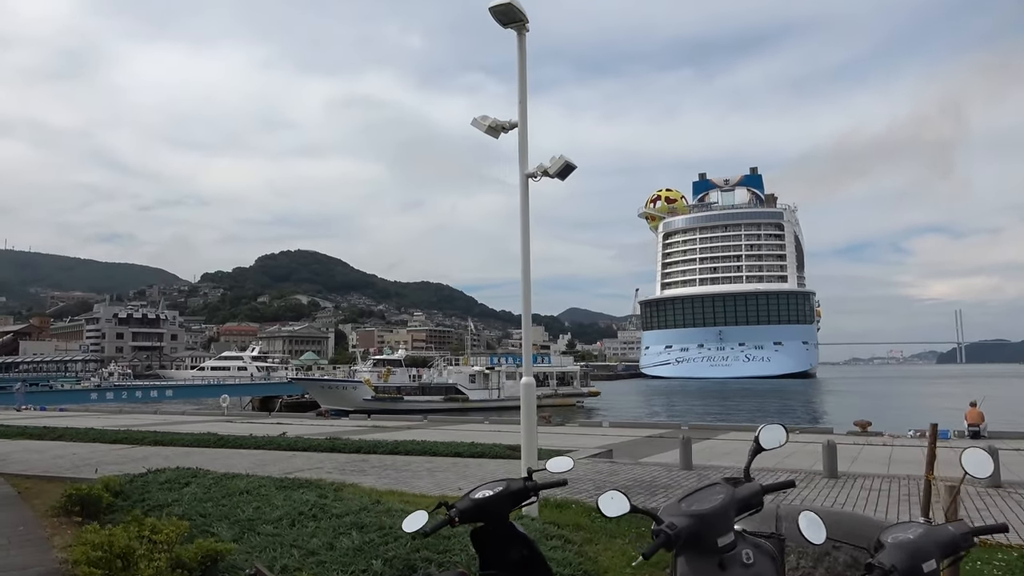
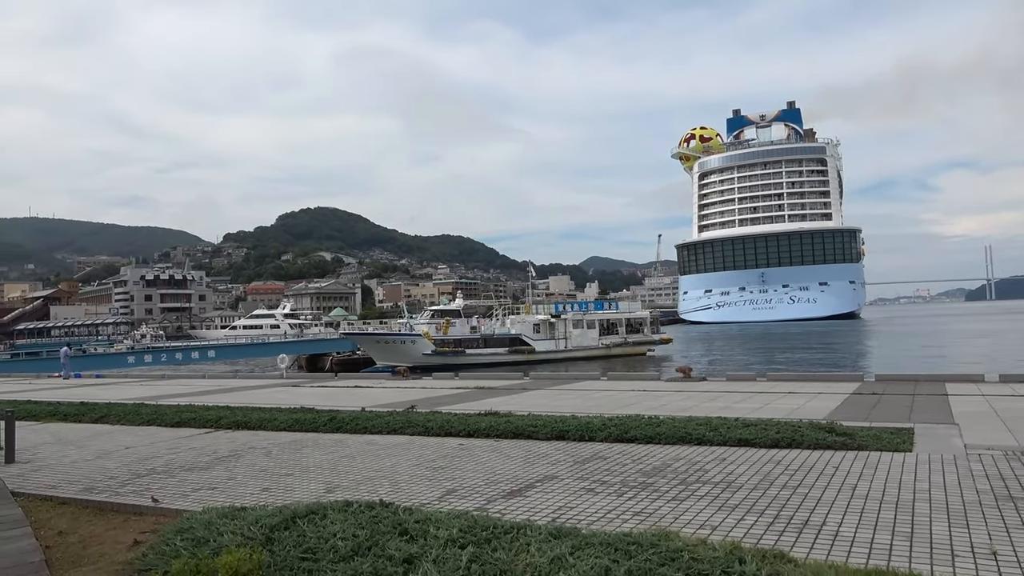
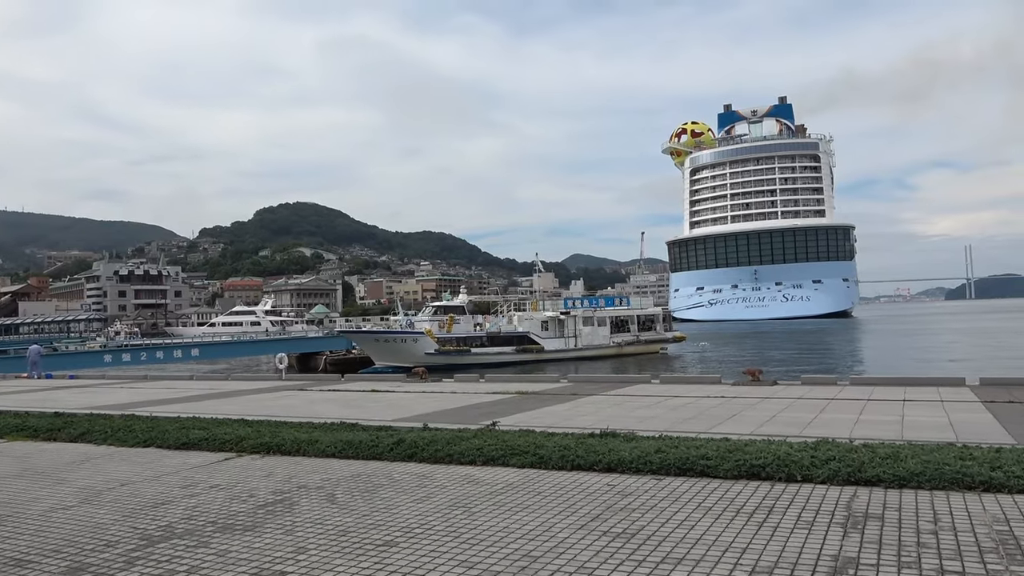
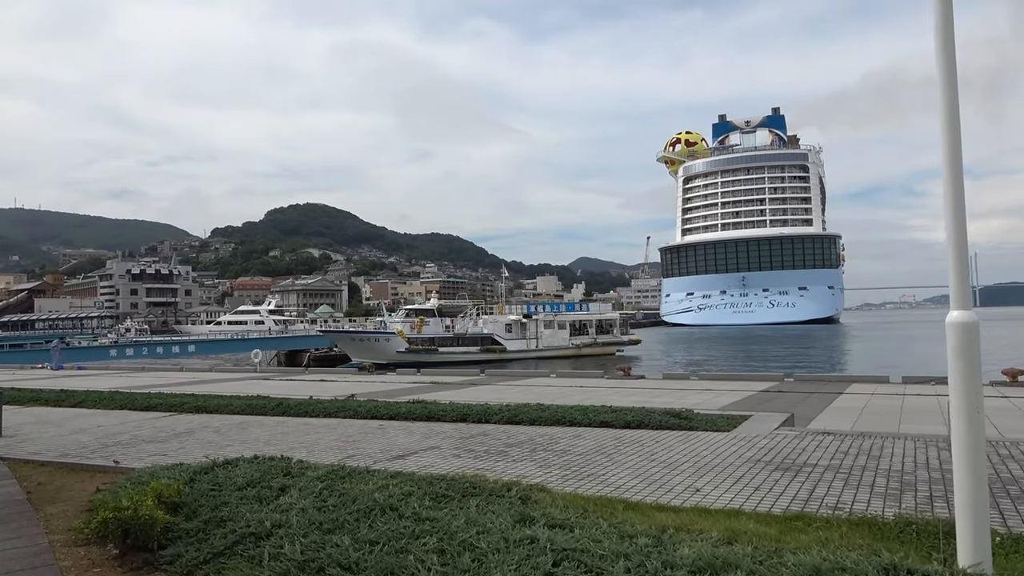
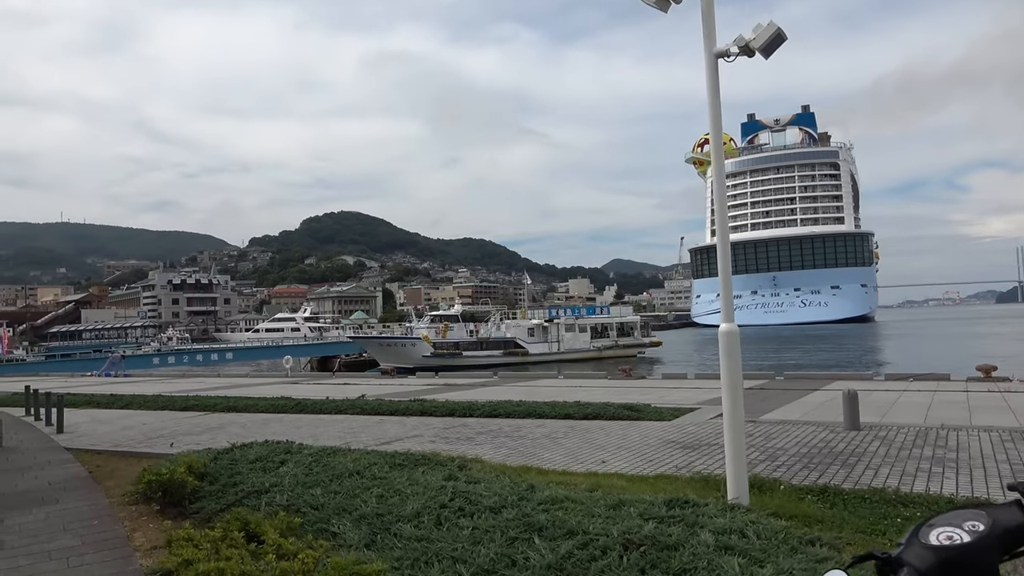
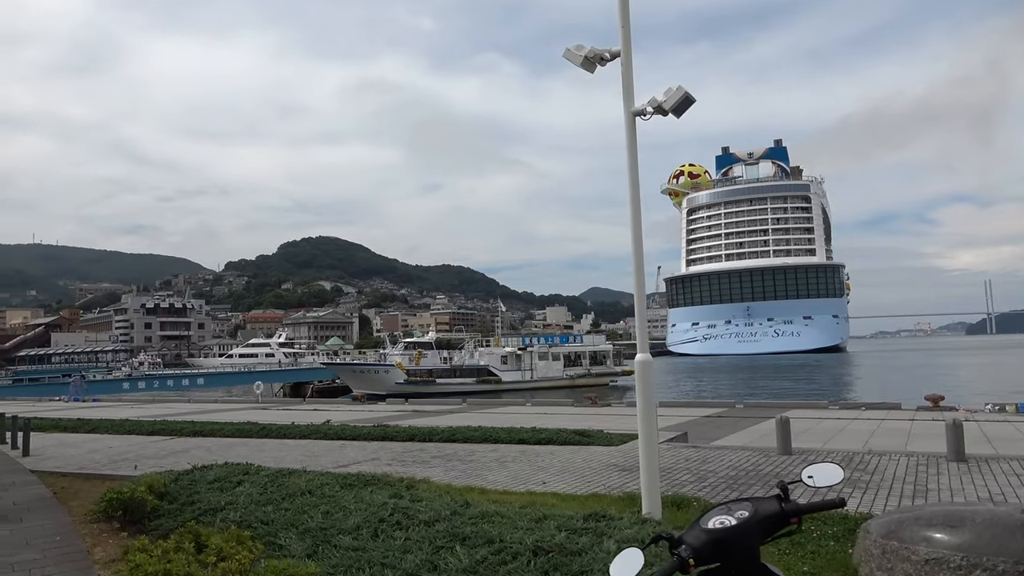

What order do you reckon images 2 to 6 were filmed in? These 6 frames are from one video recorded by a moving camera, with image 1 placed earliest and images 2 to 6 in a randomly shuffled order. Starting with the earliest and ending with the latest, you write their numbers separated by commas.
6, 5, 4, 2, 3
